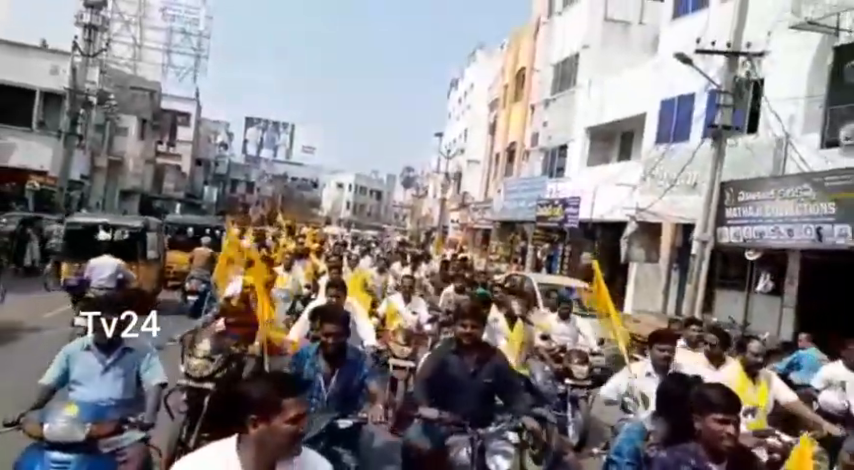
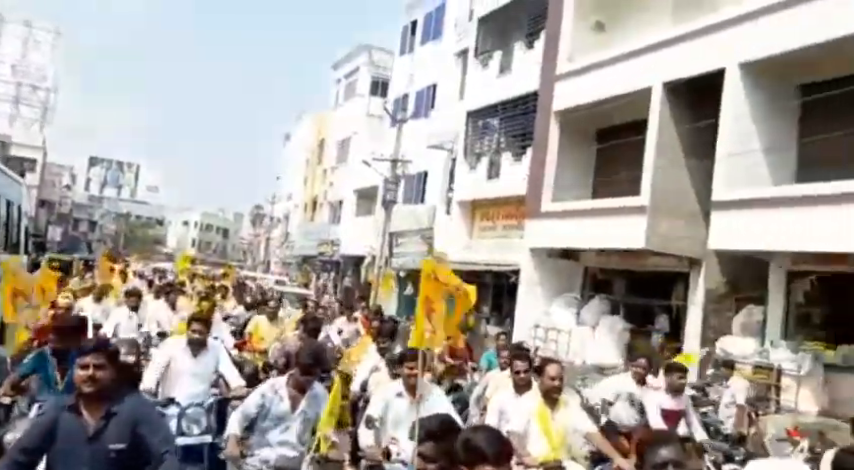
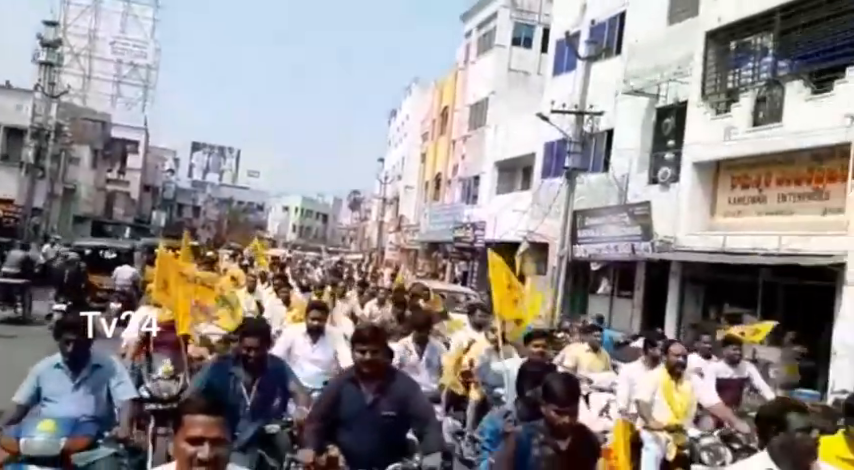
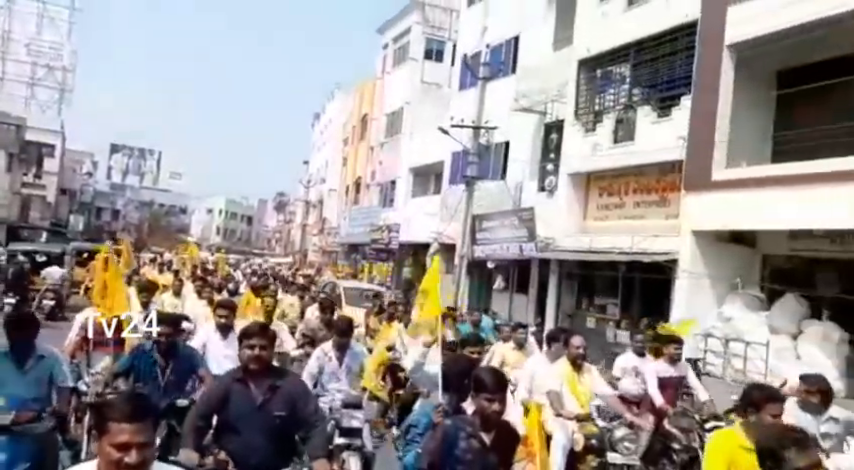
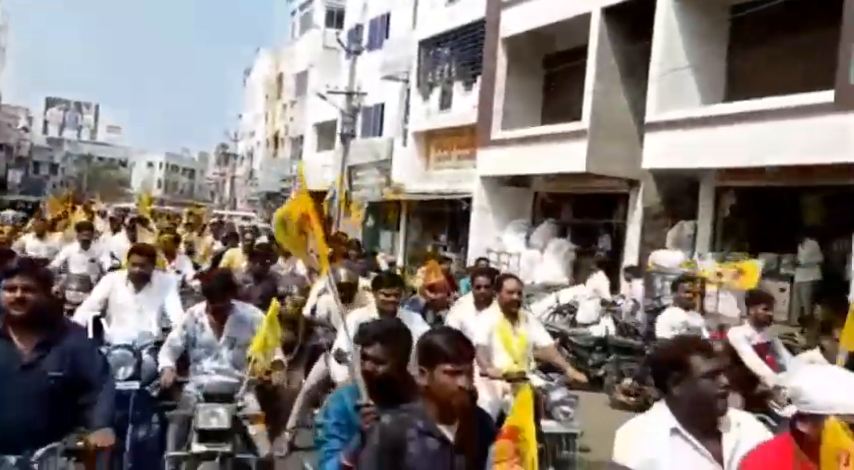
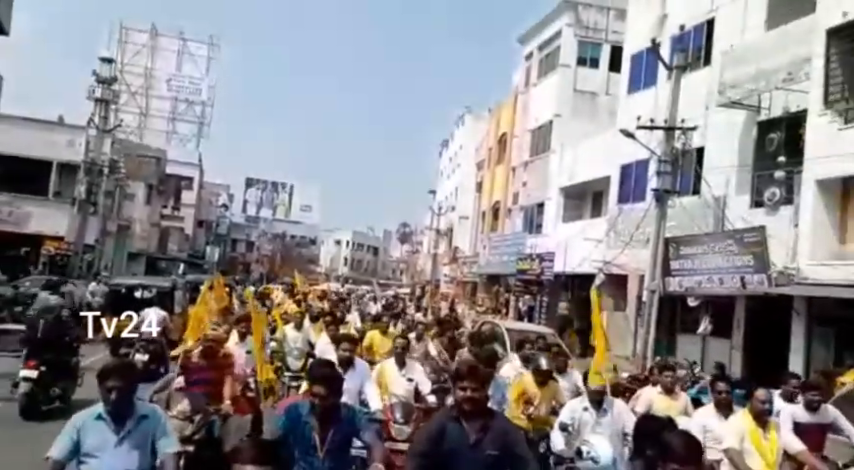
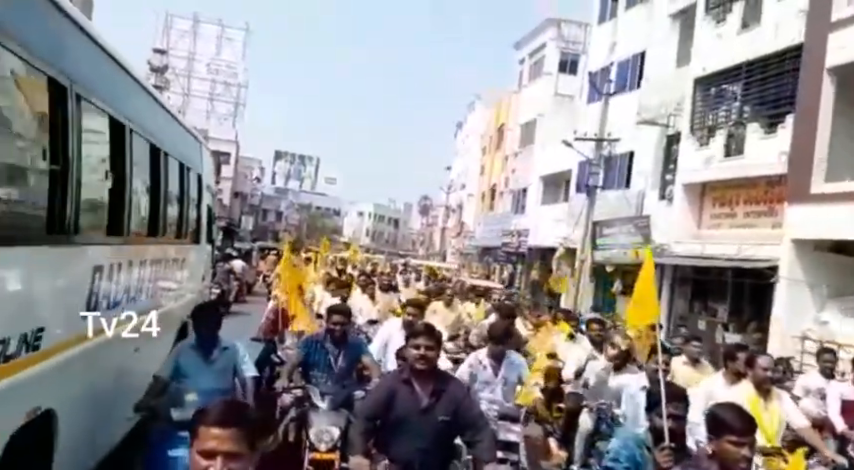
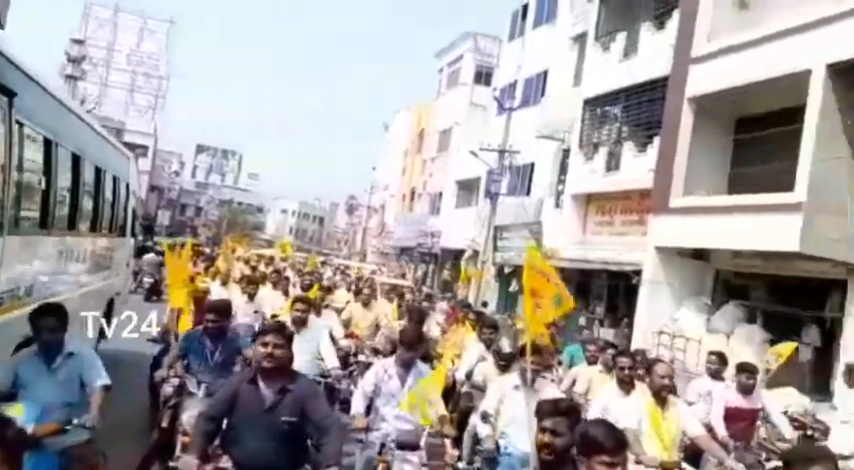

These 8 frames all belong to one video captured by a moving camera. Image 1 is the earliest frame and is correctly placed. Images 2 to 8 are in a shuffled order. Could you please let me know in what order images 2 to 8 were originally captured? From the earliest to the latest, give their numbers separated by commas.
6, 3, 4, 7, 8, 2, 5
